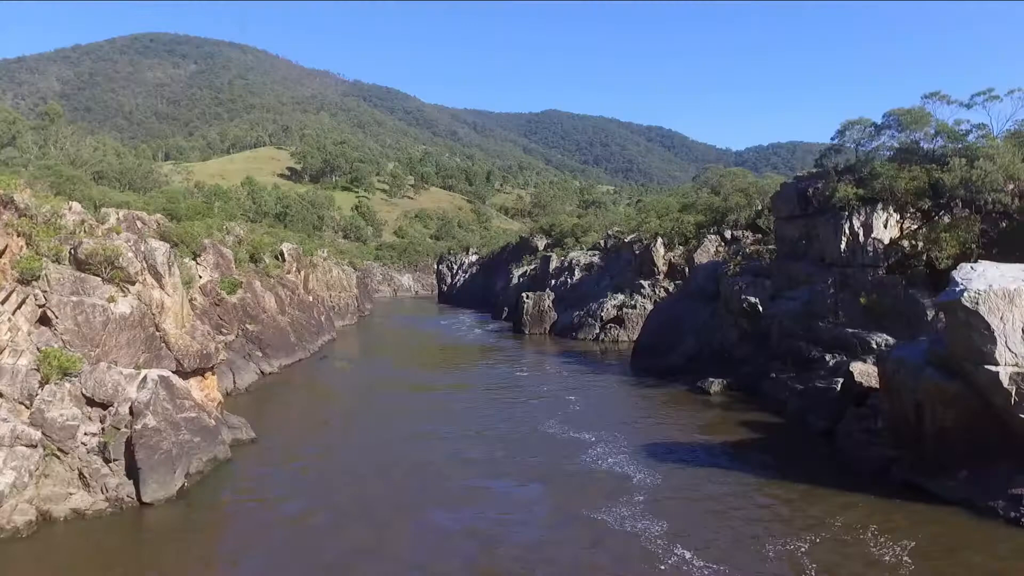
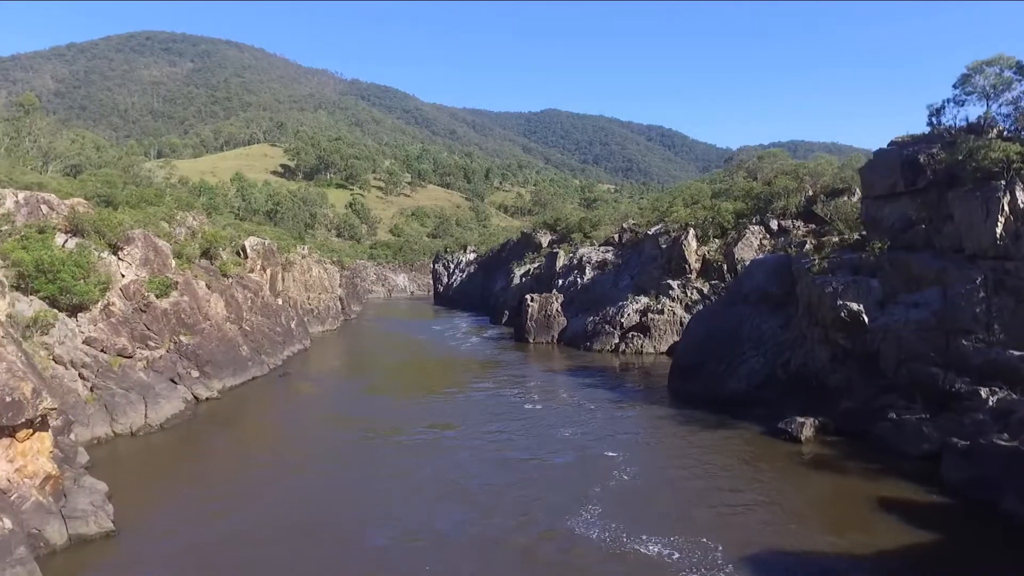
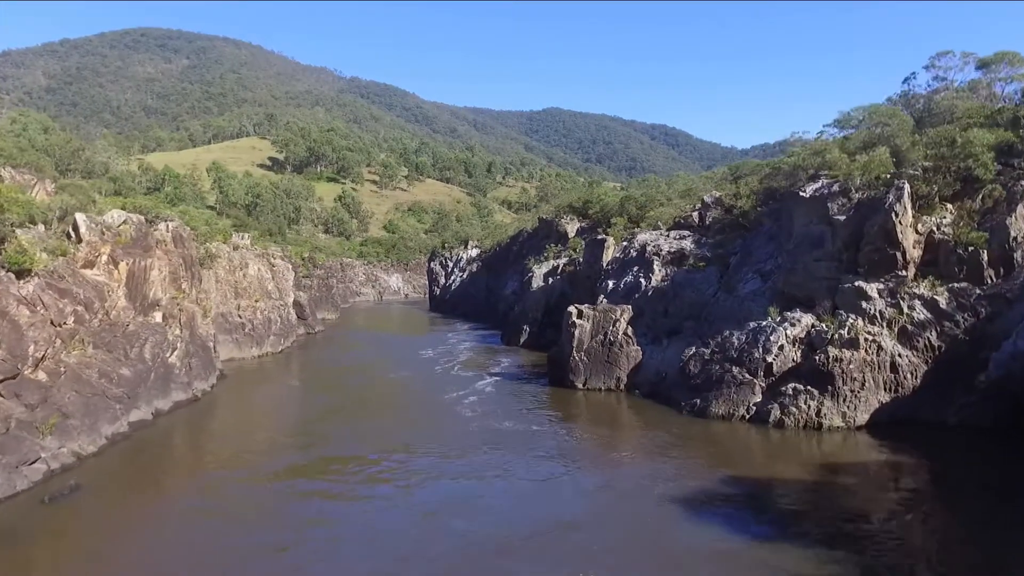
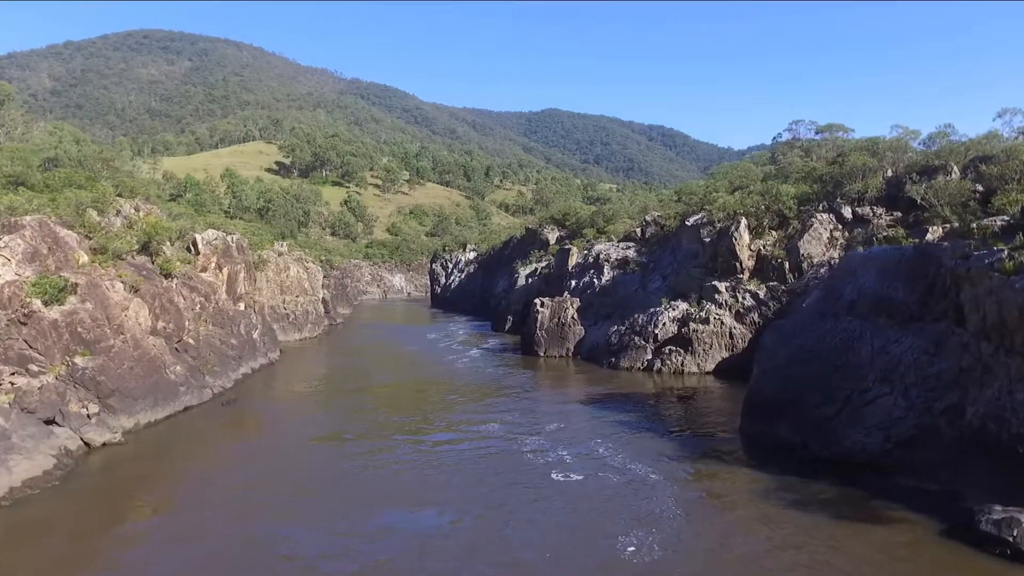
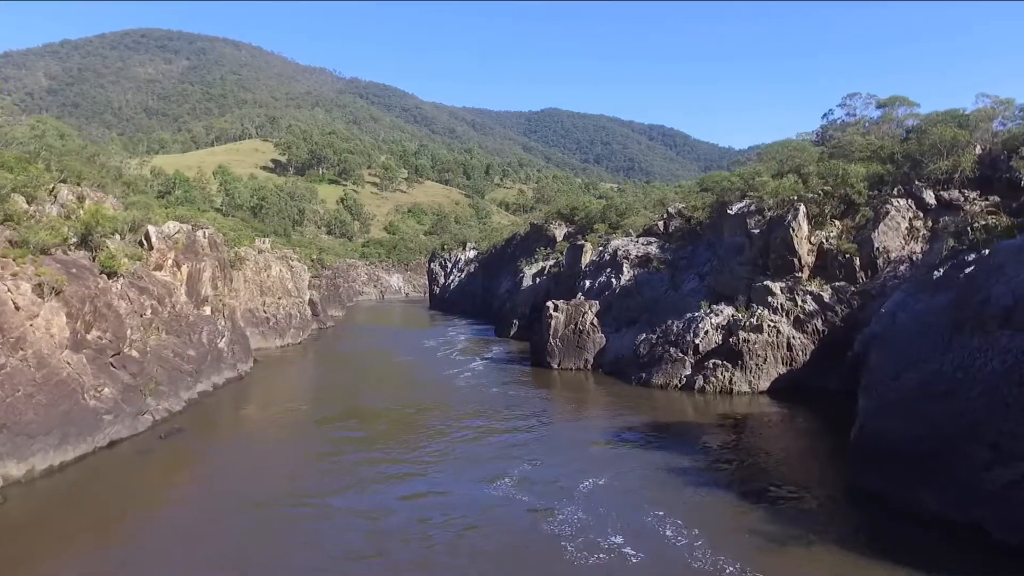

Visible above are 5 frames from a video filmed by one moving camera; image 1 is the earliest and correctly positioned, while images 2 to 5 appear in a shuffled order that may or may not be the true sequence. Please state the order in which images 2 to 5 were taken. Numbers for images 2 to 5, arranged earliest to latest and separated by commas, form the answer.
2, 4, 5, 3
